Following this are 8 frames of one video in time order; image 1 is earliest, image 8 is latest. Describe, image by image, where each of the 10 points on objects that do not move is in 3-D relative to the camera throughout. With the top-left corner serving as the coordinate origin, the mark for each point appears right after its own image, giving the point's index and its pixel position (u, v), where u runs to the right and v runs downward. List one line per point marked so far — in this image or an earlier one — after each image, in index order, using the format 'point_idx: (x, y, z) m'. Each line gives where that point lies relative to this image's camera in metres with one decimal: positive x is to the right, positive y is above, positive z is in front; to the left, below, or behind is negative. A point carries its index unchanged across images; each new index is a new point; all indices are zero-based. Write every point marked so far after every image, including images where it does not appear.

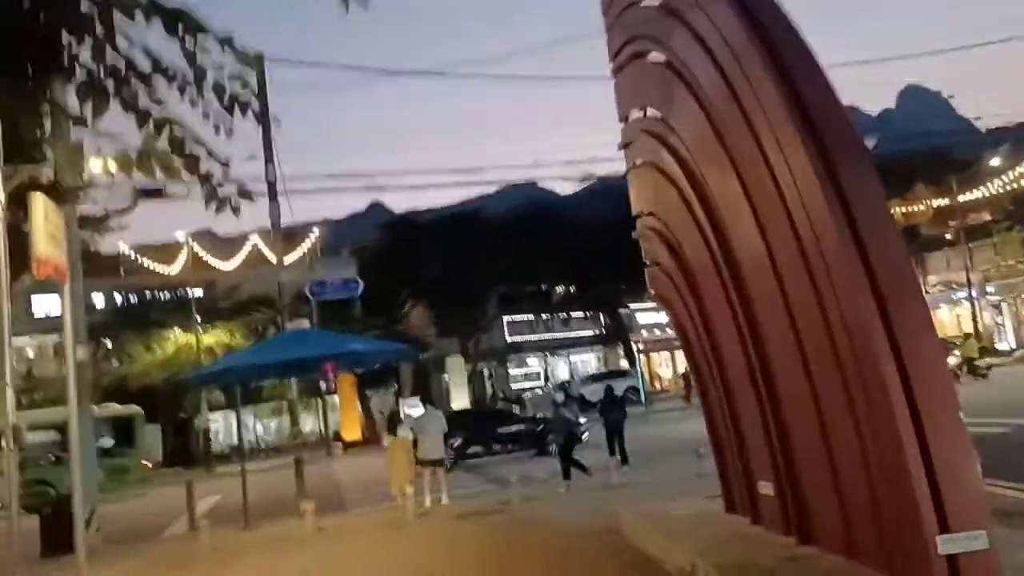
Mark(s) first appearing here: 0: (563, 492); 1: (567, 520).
0: (+1.0, -4.0, +17.5) m
1: (+0.9, -3.7, +14.1) m
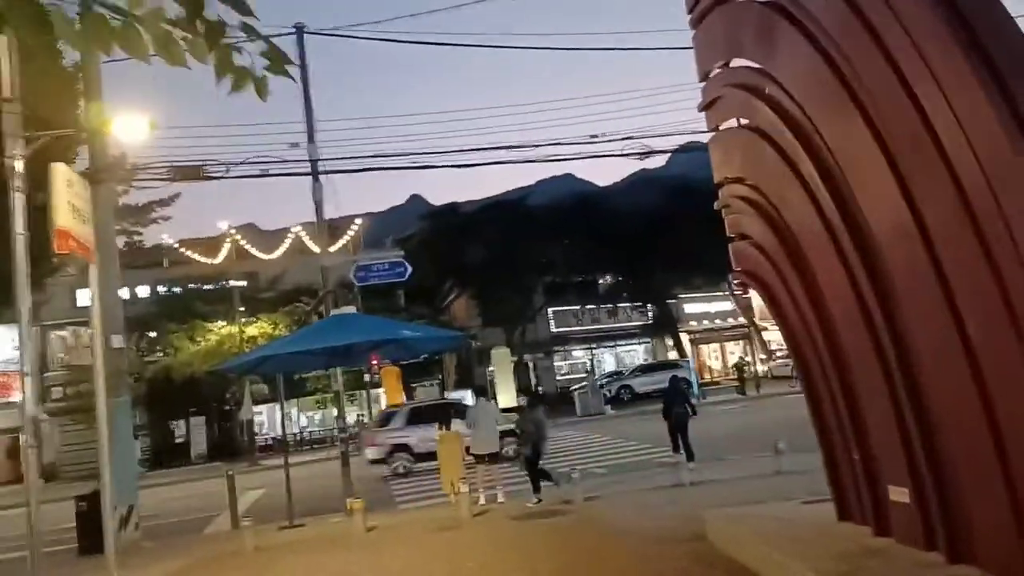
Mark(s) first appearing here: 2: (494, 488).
0: (+2.1, -3.7, +16.1) m
1: (+1.9, -3.4, +12.8) m
2: (-0.3, -4.1, +18.4) m
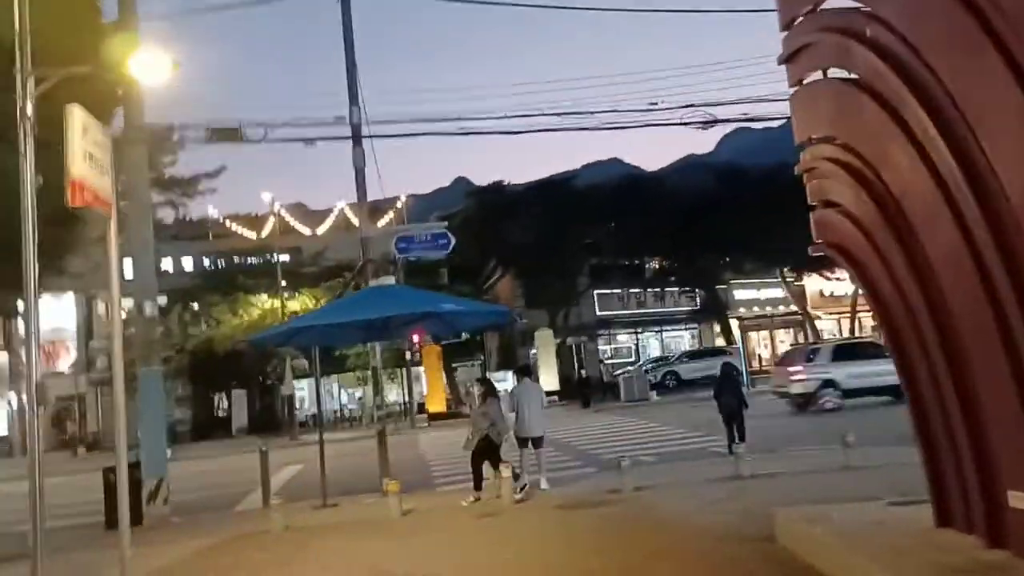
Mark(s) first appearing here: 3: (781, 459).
0: (+2.8, -3.3, +15.0) m
1: (+2.5, -3.0, +11.7) m
2: (+0.5, -3.6, +17.4) m
3: (+5.0, -3.2, +16.5) m
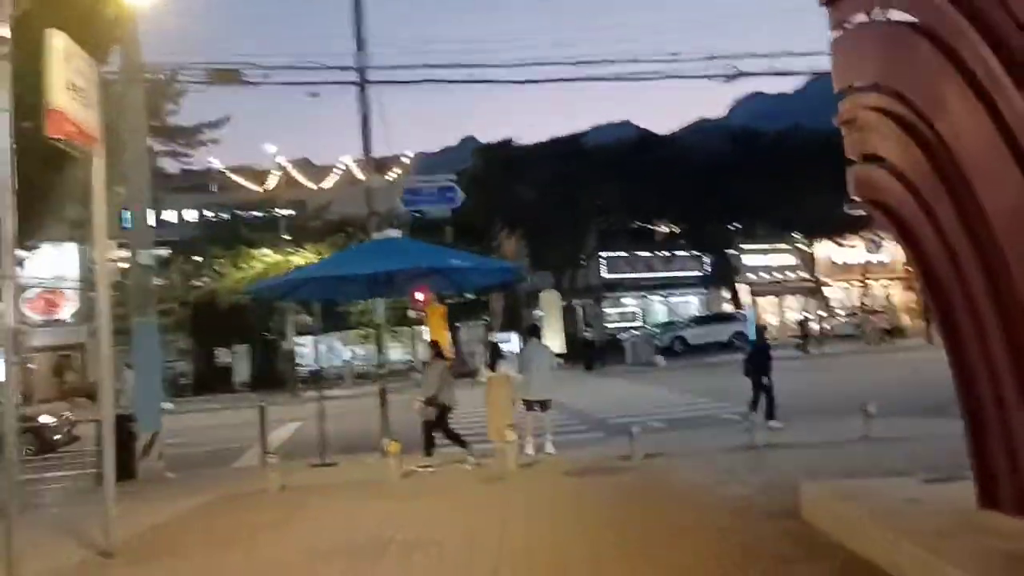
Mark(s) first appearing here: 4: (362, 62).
0: (+2.9, -2.6, +14.4) m
1: (+2.6, -2.5, +11.1) m
2: (+0.6, -2.8, +16.9) m
3: (+5.1, -2.5, +15.9) m
4: (-3.3, +4.9, +19.4) m
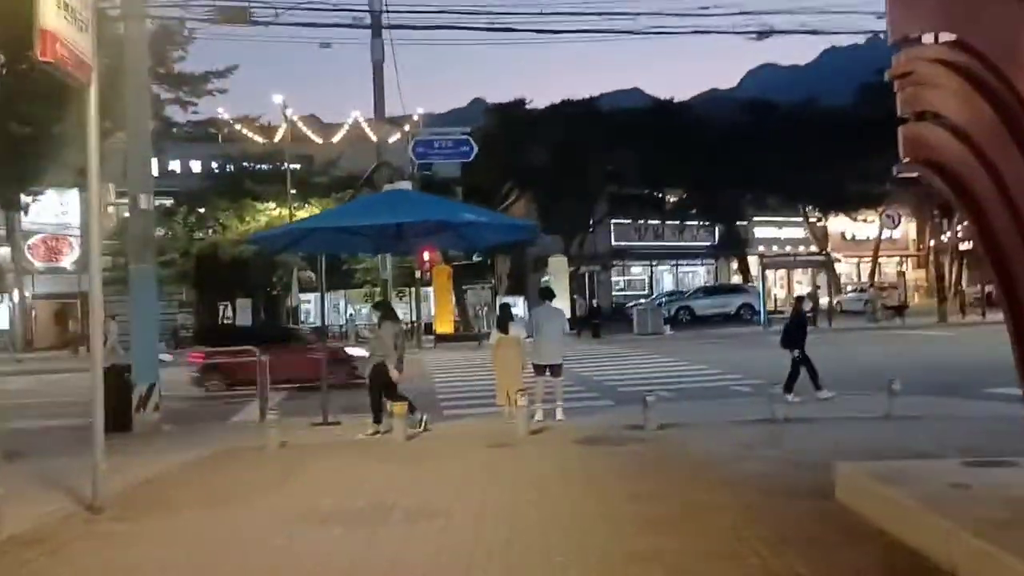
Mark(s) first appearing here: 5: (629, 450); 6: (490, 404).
0: (+3.1, -2.1, +13.9) m
1: (+2.7, -2.1, +10.5) m
2: (+0.8, -2.1, +16.3) m
3: (+5.2, -2.0, +15.4) m
4: (-2.8, +5.8, +18.5) m
5: (+1.6, -2.2, +12.0) m
6: (-0.5, -2.4, +18.1) m
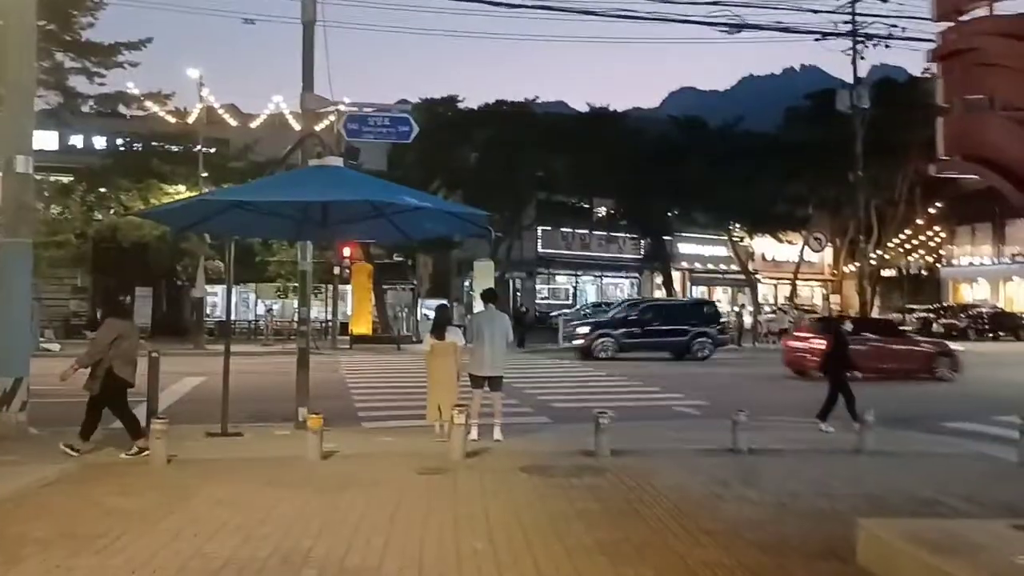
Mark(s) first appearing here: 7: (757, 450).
0: (+2.2, -2.2, +12.3) m
1: (+2.1, -2.2, +8.9) m
2: (-0.4, -2.1, +14.5) m
3: (+4.1, -2.3, +14.0) m
4: (-3.7, +6.0, +16.5) m
5: (+0.8, -2.2, +10.2) m
6: (-1.8, -2.3, +16.2) m
7: (+3.4, -2.3, +12.5) m
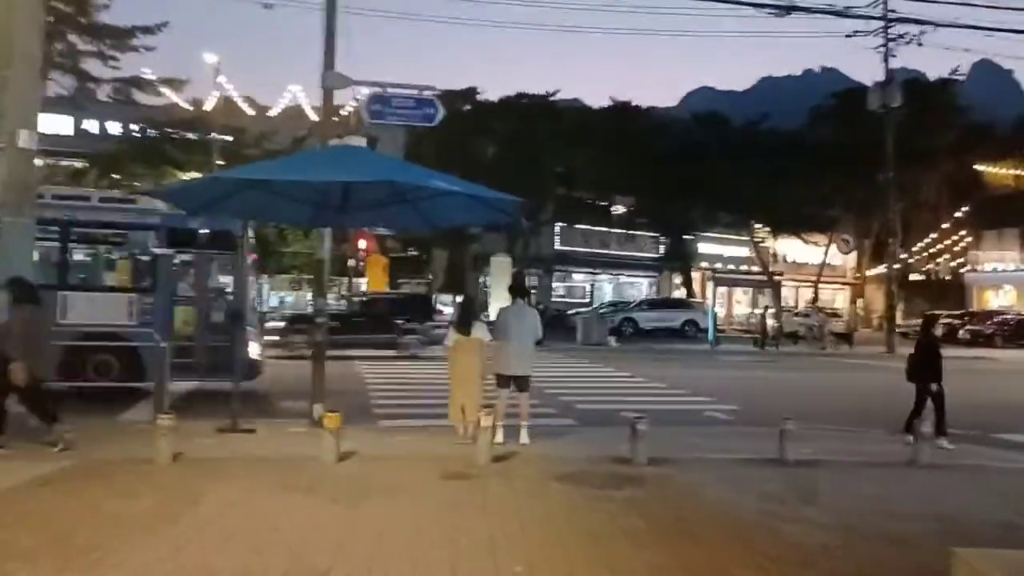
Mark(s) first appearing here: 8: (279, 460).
0: (+2.5, -2.2, +11.4) m
1: (+2.4, -2.2, +8.1) m
2: (+0.1, -2.0, +13.7) m
3: (+4.5, -2.3, +13.1) m
4: (-3.1, +6.1, +15.6) m
5: (+1.2, -2.2, +9.4) m
6: (-1.3, -2.2, +15.4) m
7: (+3.8, -2.3, +11.6) m
8: (-2.8, -2.1, +10.8) m
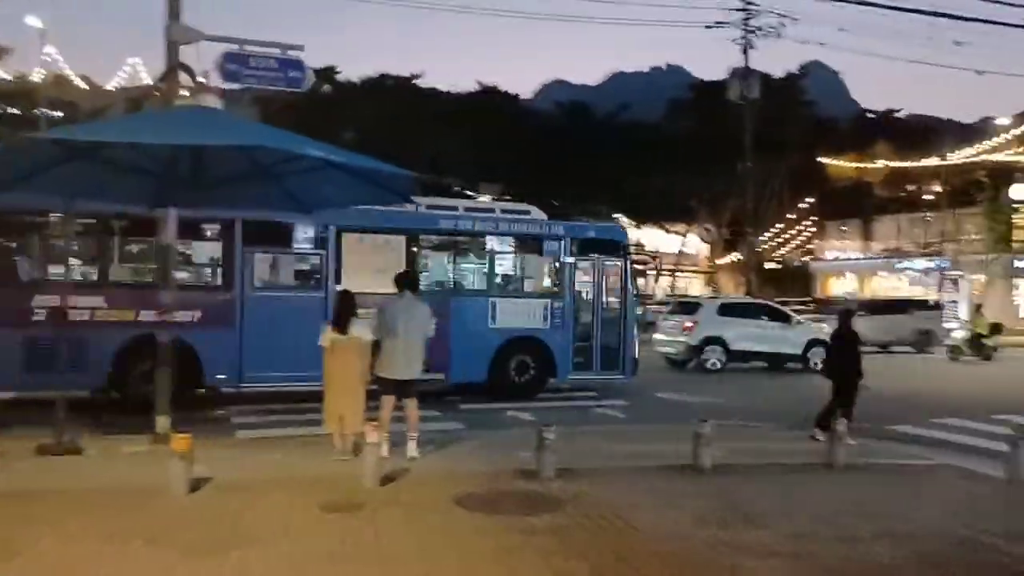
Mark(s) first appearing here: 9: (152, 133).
0: (+1.3, -2.1, +10.2) m
1: (+1.7, -2.1, +6.9) m
2: (-1.5, -1.9, +12.0) m
3: (+3.0, -2.1, +12.2) m
4: (-5.0, +6.3, +13.4) m
5: (+0.3, -2.1, +8.0) m
6: (-3.2, -2.1, +13.5) m
7: (+2.5, -2.1, +10.7) m
8: (-3.9, -2.0, +8.8) m
9: (-3.7, +1.5, +9.1) m
